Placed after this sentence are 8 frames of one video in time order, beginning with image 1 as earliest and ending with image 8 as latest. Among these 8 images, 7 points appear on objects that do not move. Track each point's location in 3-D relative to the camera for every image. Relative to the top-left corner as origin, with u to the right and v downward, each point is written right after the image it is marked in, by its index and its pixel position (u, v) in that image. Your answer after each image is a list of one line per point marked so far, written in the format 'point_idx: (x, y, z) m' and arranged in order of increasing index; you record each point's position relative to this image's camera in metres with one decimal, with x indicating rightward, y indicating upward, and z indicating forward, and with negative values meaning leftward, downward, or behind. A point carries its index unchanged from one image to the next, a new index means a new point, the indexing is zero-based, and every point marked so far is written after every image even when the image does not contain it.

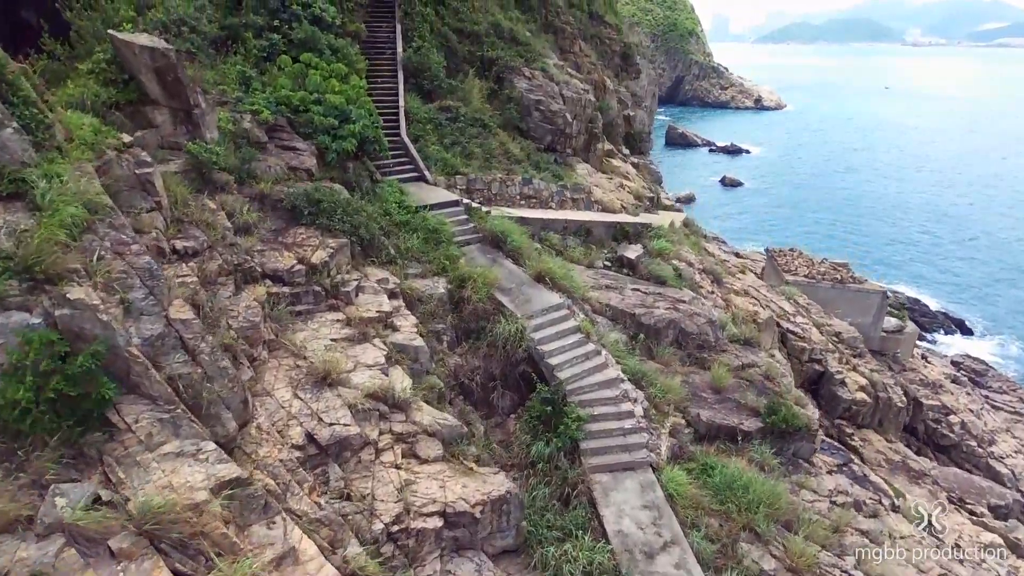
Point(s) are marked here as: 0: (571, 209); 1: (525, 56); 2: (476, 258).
0: (+1.5, +1.9, +15.3) m
1: (+0.4, +7.0, +18.3) m
2: (-0.7, +0.6, +11.2) m
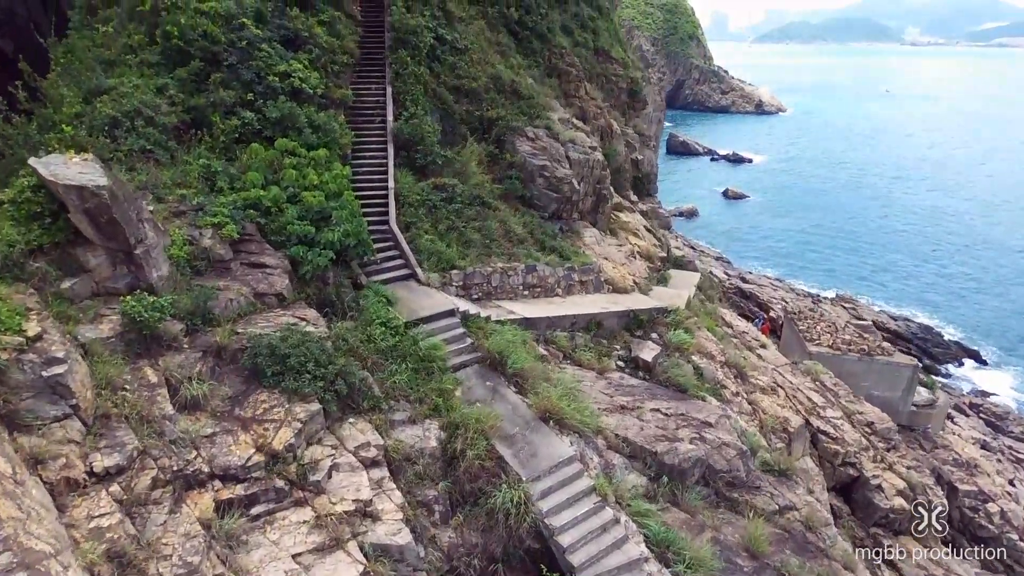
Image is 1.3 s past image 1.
0: (+1.5, -0.2, +13.8) m
1: (+0.4, +4.9, +16.8) m
2: (-0.6, -1.6, +9.7) m
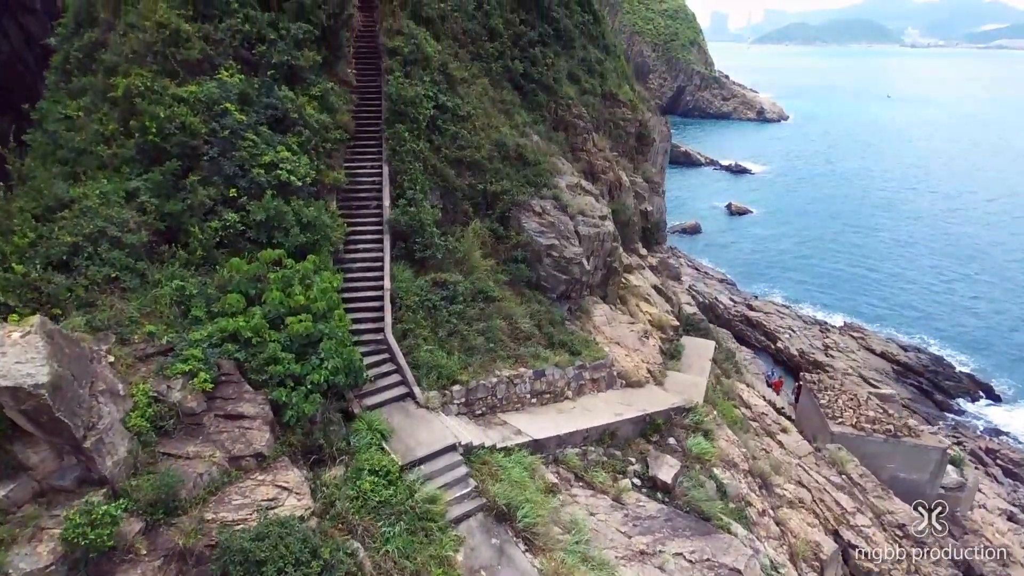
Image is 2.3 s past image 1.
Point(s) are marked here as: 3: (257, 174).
0: (+1.6, -2.3, +12.8) m
1: (+0.6, +2.7, +15.8) m
2: (-0.5, -3.7, +8.6) m
3: (-4.7, +2.1, +11.2) m
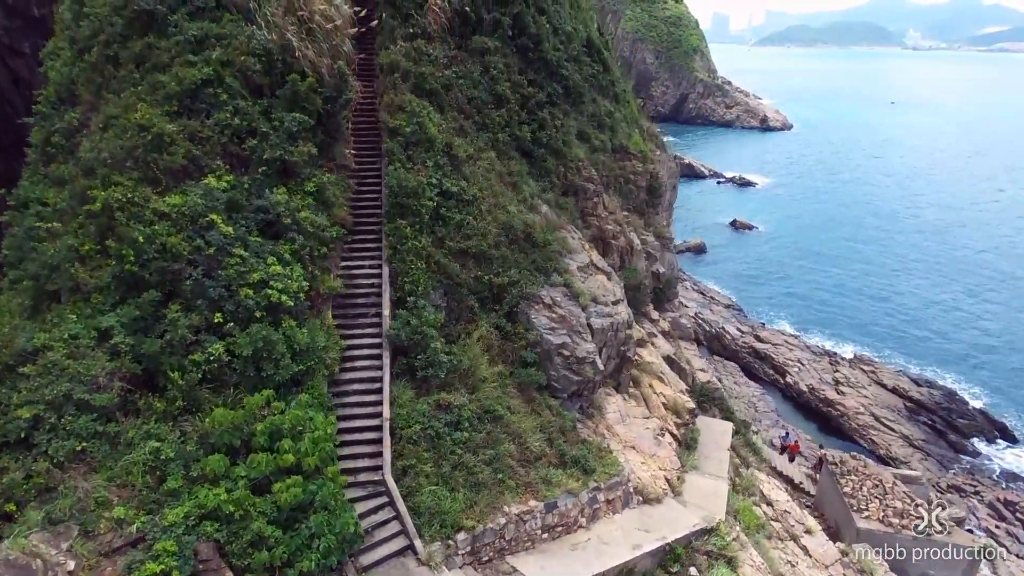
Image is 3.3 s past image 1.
0: (+1.8, -4.6, +11.8) m
1: (+0.8, +0.4, +14.8) m
2: (-0.3, -6.0, +7.7) m
3: (-4.5, -0.2, +10.2) m
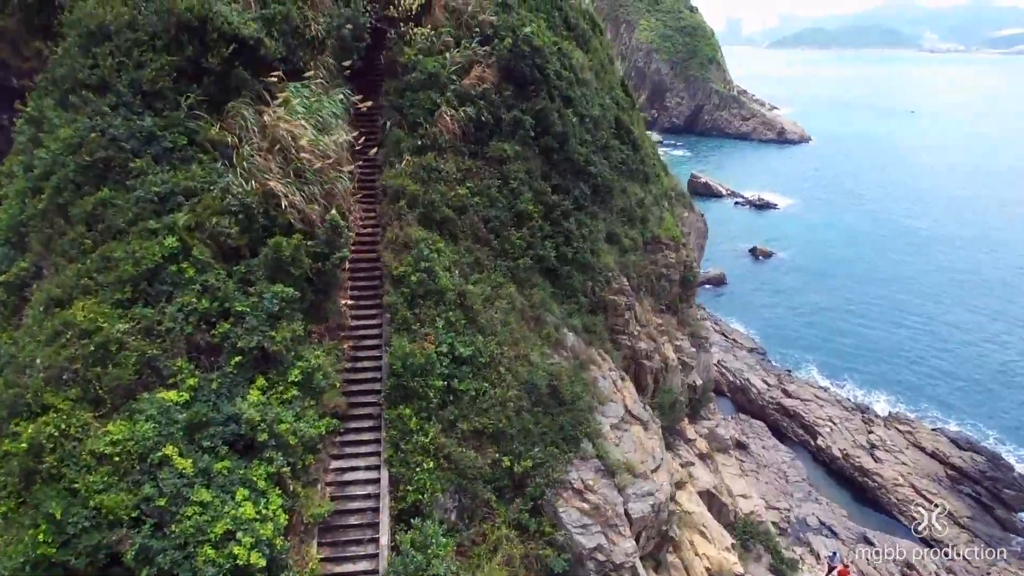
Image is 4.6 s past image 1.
0: (+2.2, -8.2, +9.5) m
1: (+1.2, -3.2, +12.6) m
2: (0.0, -9.5, +5.4) m
3: (-4.1, -3.7, +8.1) m
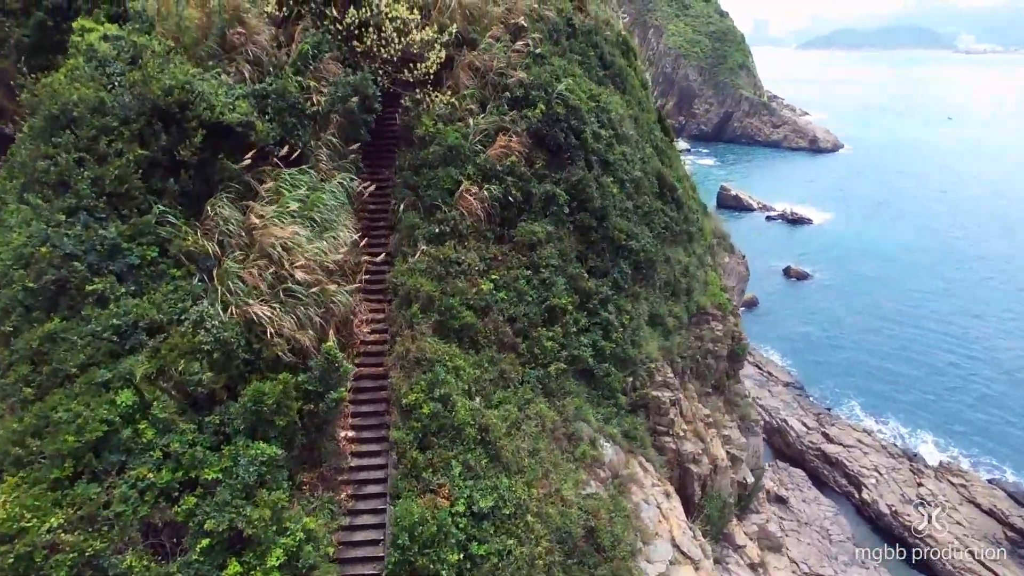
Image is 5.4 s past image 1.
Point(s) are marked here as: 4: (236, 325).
0: (+2.5, -10.5, +7.4) m
1: (+1.7, -5.5, +10.5) m
2: (+0.1, -11.8, +3.3) m
3: (-3.8, -5.9, +6.1) m
4: (-4.1, -0.6, +8.9) m
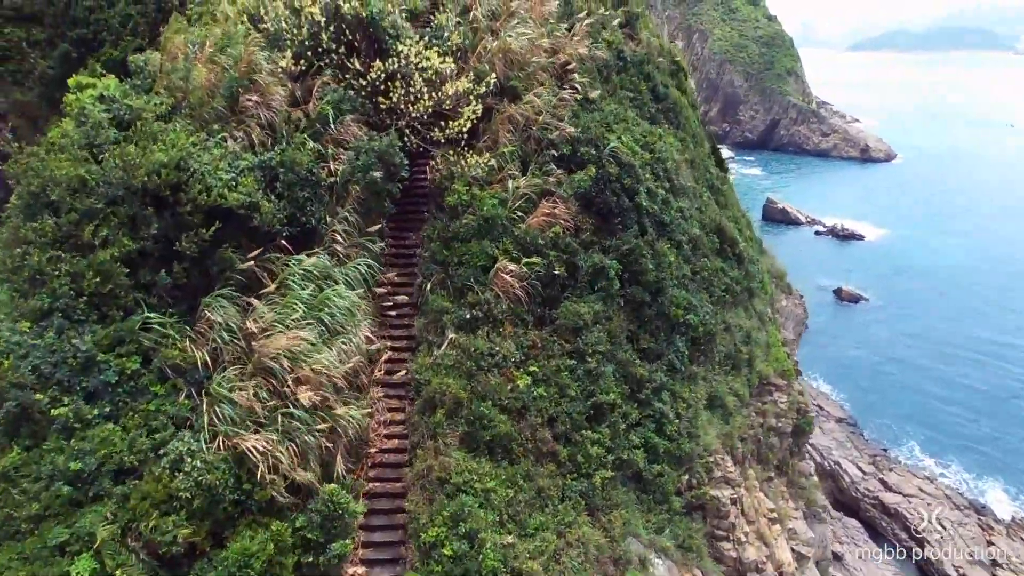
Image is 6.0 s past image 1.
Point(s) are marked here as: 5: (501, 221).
0: (+2.7, -12.2, +5.5) m
1: (+2.2, -7.2, +8.6) m
2: (0.0, -13.5, +1.6) m
3: (-3.6, -7.5, +4.6) m
4: (-3.6, -2.1, +7.4) m
5: (-0.2, +1.2, +11.3) m
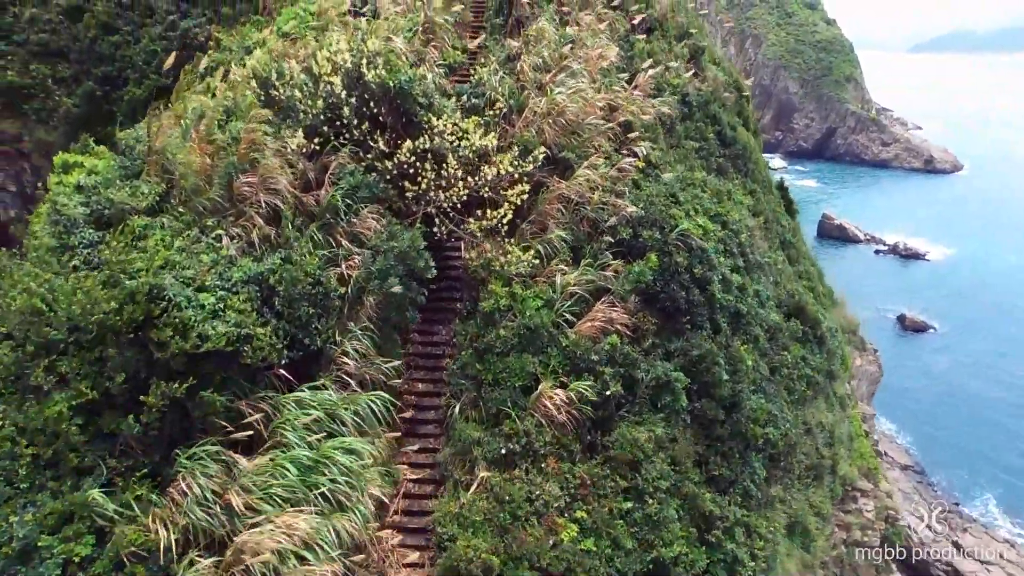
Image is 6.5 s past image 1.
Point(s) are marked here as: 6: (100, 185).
0: (+2.7, -14.2, +3.4) m
1: (+2.5, -9.1, +6.5) m
2: (-0.2, -15.3, -0.3) m
3: (-3.5, -9.3, +2.9) m
4: (-3.2, -3.9, +5.8) m
5: (+0.5, -0.7, +9.3) m
6: (-5.8, +1.5, +8.5) m
